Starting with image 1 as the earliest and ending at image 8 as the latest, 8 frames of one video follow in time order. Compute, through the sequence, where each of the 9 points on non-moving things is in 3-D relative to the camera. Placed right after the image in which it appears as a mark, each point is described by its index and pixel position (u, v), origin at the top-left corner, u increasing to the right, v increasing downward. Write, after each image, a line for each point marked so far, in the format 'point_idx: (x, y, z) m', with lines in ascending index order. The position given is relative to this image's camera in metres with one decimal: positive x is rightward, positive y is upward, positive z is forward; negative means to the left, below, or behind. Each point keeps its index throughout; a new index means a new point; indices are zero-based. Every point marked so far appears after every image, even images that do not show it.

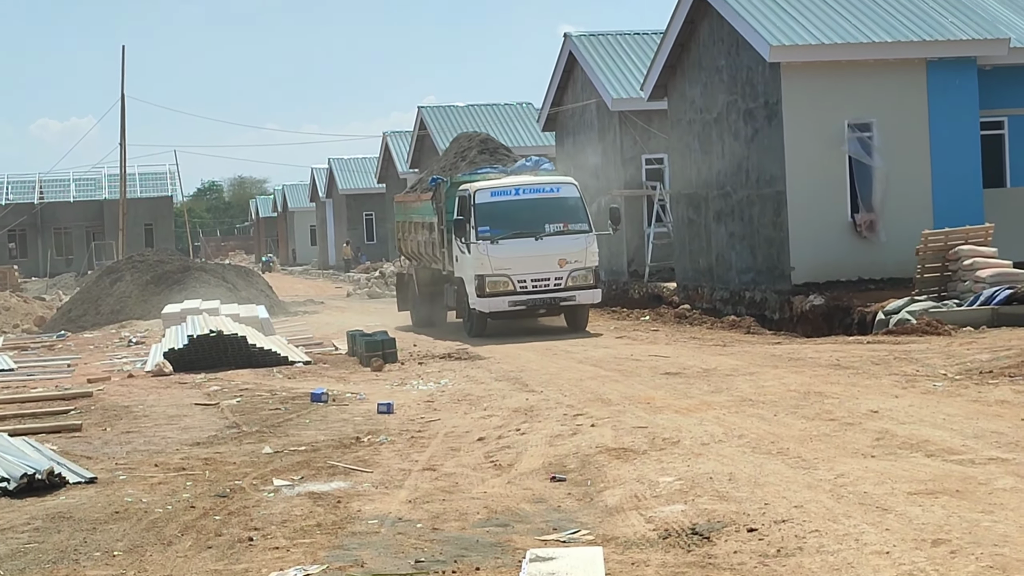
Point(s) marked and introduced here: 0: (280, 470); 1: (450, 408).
0: (-1.8, -1.4, +7.5) m
1: (-0.8, -1.1, +9.5) m
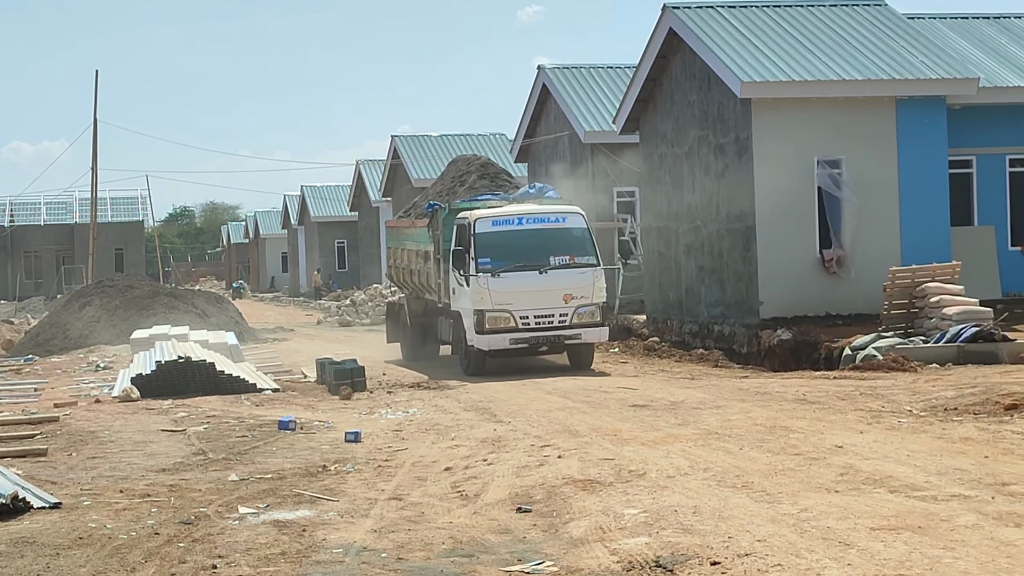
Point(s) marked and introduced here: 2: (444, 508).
0: (-2.0, -1.6, +7.5) m
1: (-1.0, -1.3, +9.5) m
2: (-0.5, -1.6, +7.3) m
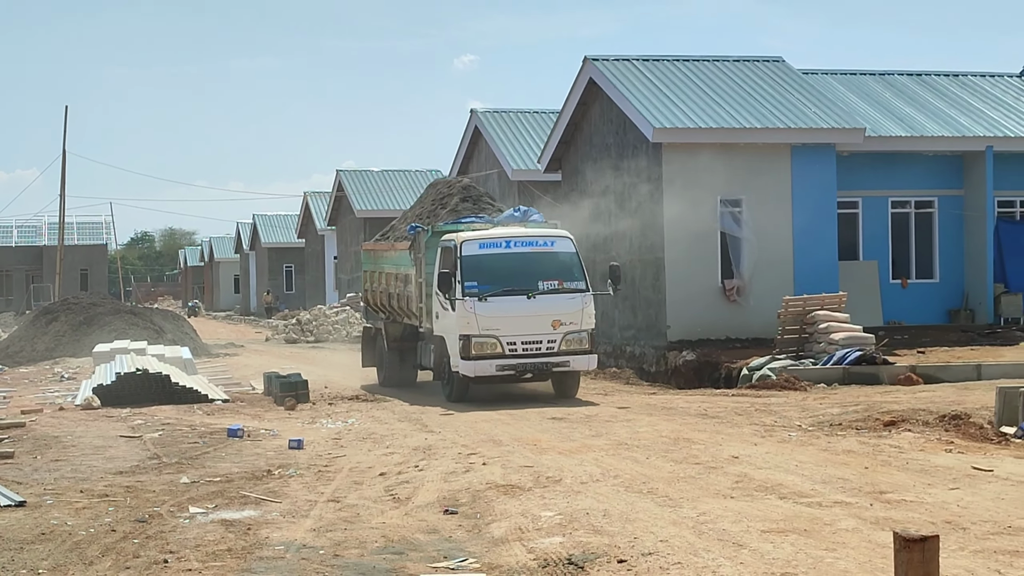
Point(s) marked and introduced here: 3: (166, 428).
0: (-2.6, -1.7, +8.2) m
1: (-1.6, -1.5, +10.2) m
2: (-1.1, -1.7, +7.9) m
3: (-3.9, -1.5, +11.4) m
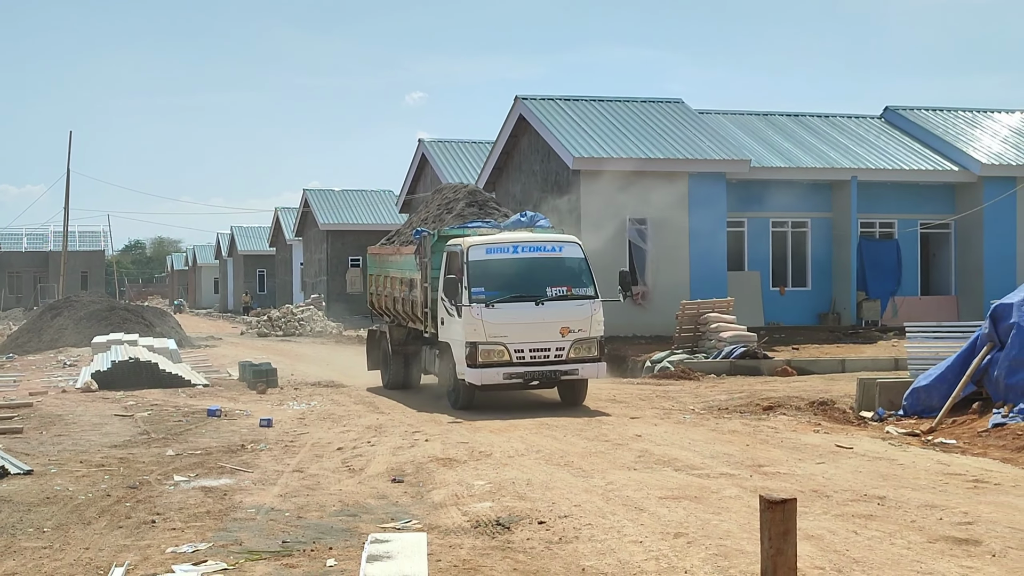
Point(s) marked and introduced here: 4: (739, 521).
0: (-3.2, -1.7, +9.4) m
1: (-2.3, -1.6, +11.5) m
2: (-1.6, -1.8, +9.3) m
3: (-4.6, -1.5, +12.6) m
4: (+1.8, -1.9, +8.1) m
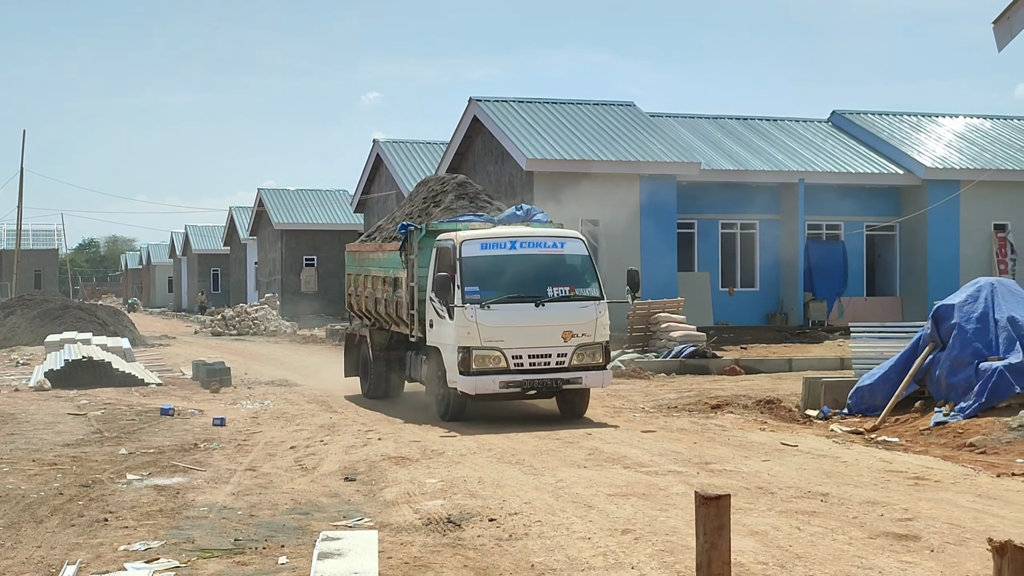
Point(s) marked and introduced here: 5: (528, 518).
0: (-3.6, -1.7, +9.5) m
1: (-2.8, -1.6, +11.5) m
2: (-2.1, -1.8, +9.3) m
3: (-5.1, -1.5, +12.6) m
4: (+1.4, -1.9, +8.2) m
5: (+0.1, -1.9, +8.3) m
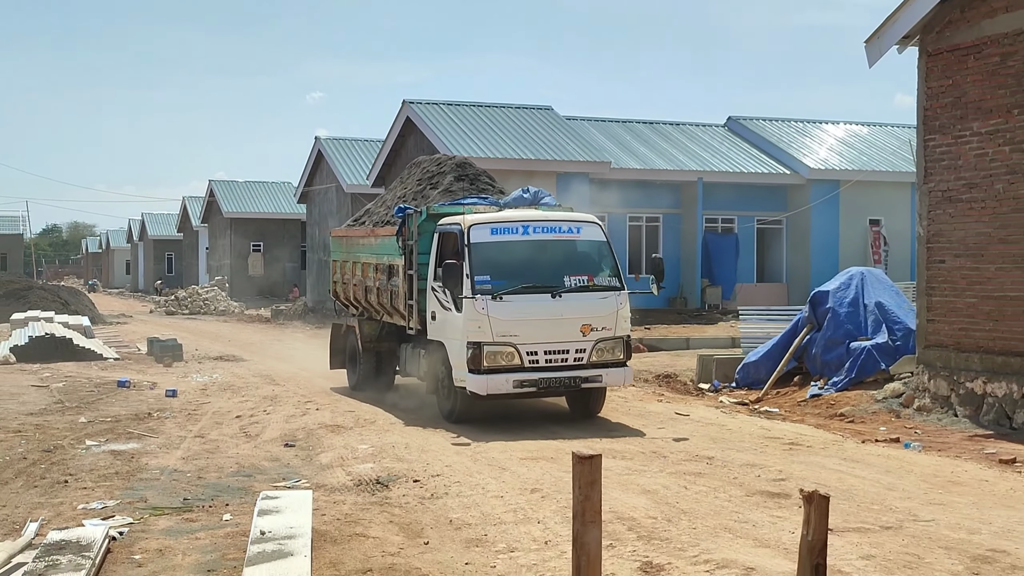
0: (-4.4, -1.5, +10.4) m
1: (-3.6, -1.4, +12.4) m
2: (-2.8, -1.6, +10.2) m
3: (-5.9, -1.3, +13.5) m
4: (+0.7, -1.8, +9.2) m
5: (-0.6, -1.8, +9.3) m
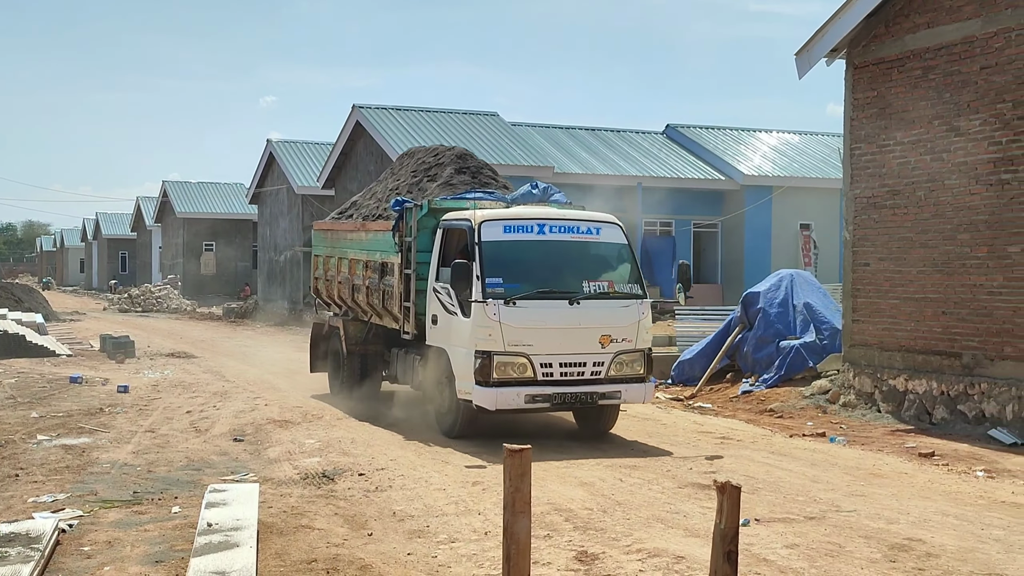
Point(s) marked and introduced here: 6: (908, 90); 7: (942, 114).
0: (-5.0, -1.5, +10.5) m
1: (-4.2, -1.4, +12.6) m
2: (-3.4, -1.6, +10.5) m
3: (-6.6, -1.3, +13.6) m
4: (+0.1, -1.7, +9.6) m
5: (-1.2, -1.8, +9.6) m
6: (+4.7, +2.4, +11.9) m
7: (+4.9, +2.0, +11.6) m
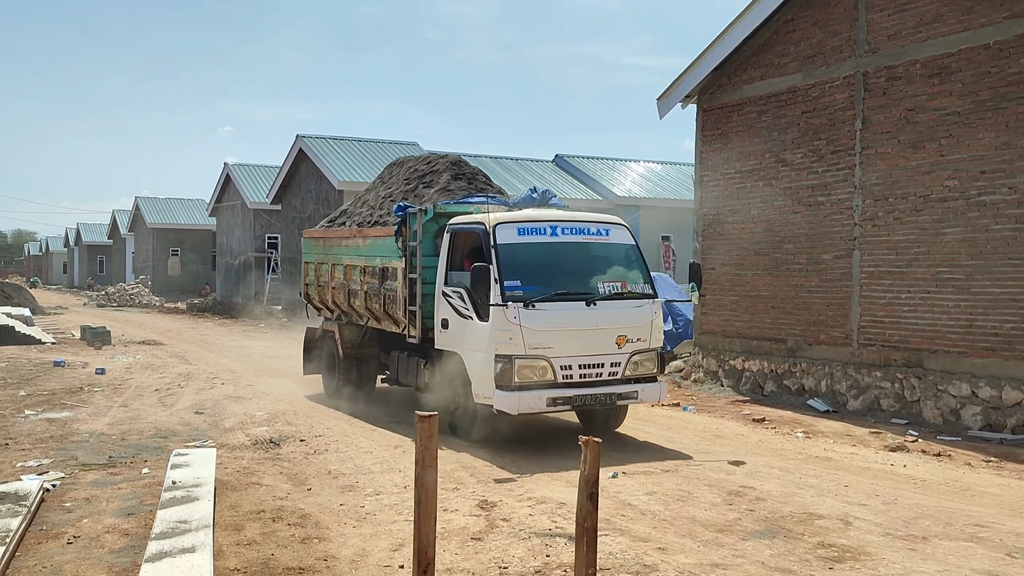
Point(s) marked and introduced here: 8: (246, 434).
0: (-6.0, -1.5, +12.4) m
1: (-5.4, -1.4, +14.5) m
2: (-4.5, -1.6, +12.4) m
3: (-7.9, -1.3, +15.3) m
4: (-0.9, -1.7, +11.7) m
5: (-2.2, -1.8, +11.7) m
6: (+3.5, +2.3, +14.4) m
7: (+3.8, +2.0, +14.1) m
8: (-3.2, -1.7, +11.9) m
